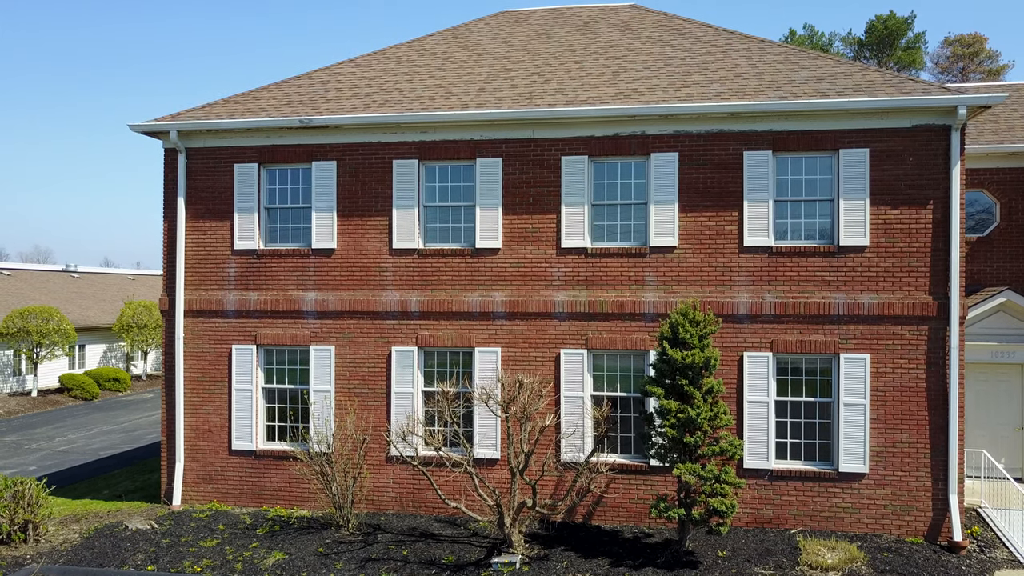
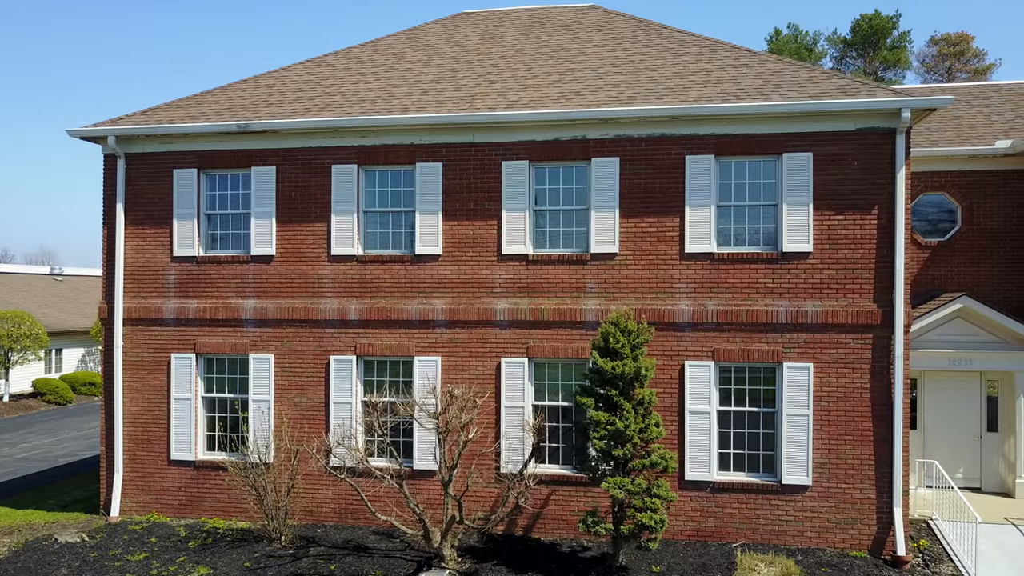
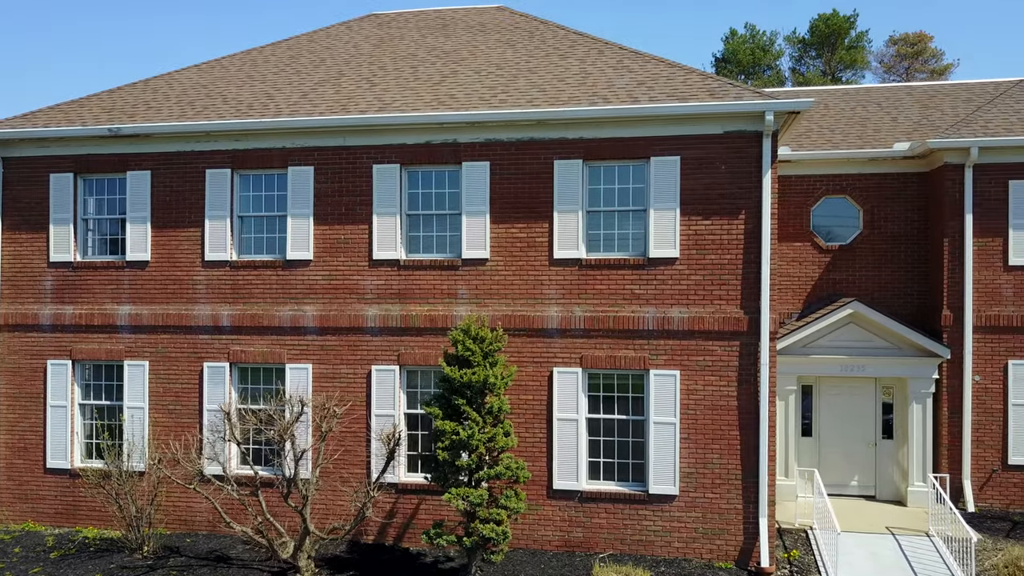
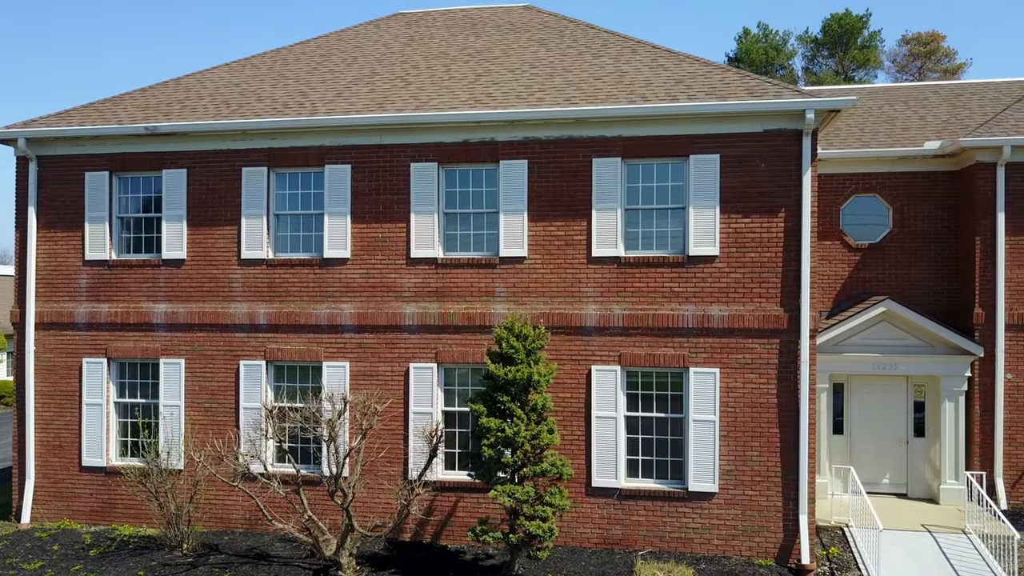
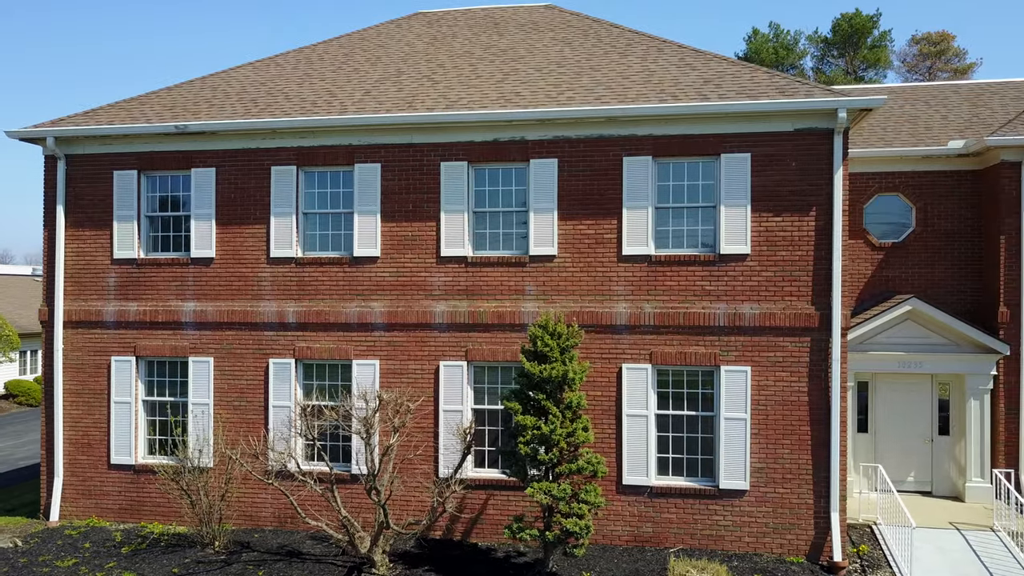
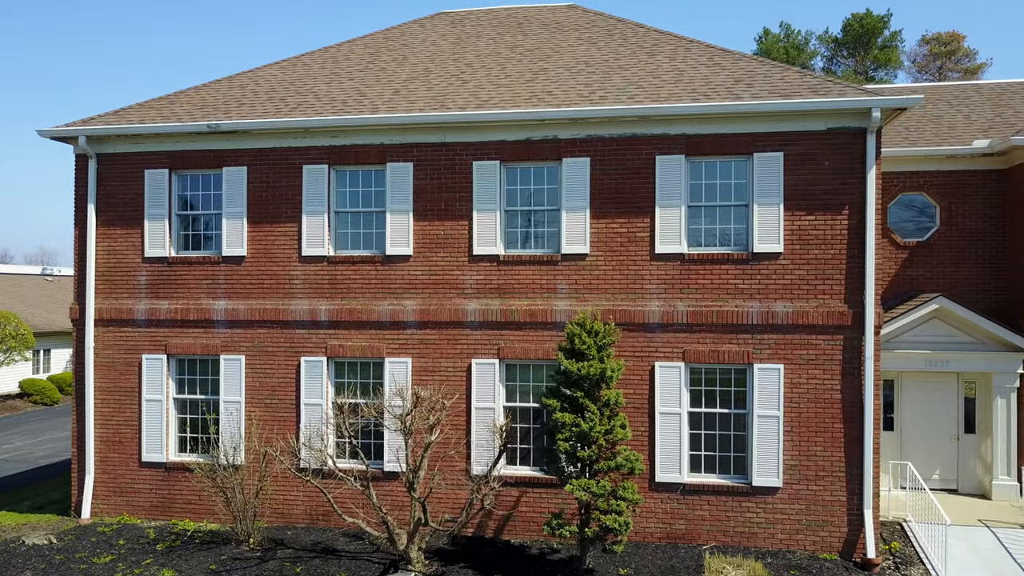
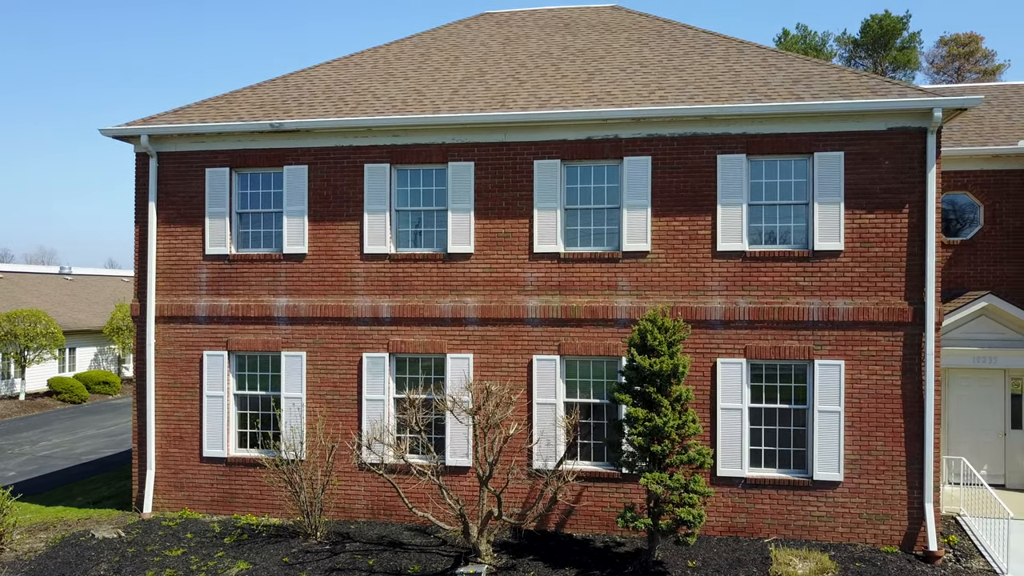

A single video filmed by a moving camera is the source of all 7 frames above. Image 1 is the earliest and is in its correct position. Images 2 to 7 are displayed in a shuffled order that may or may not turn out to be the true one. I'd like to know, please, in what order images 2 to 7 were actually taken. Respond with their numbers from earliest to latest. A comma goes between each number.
7, 2, 6, 5, 4, 3
